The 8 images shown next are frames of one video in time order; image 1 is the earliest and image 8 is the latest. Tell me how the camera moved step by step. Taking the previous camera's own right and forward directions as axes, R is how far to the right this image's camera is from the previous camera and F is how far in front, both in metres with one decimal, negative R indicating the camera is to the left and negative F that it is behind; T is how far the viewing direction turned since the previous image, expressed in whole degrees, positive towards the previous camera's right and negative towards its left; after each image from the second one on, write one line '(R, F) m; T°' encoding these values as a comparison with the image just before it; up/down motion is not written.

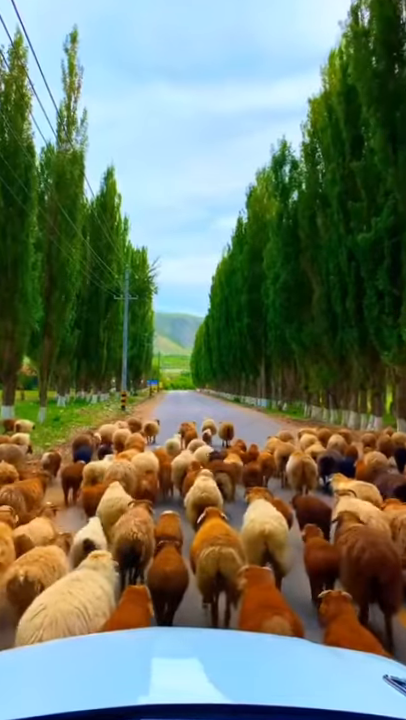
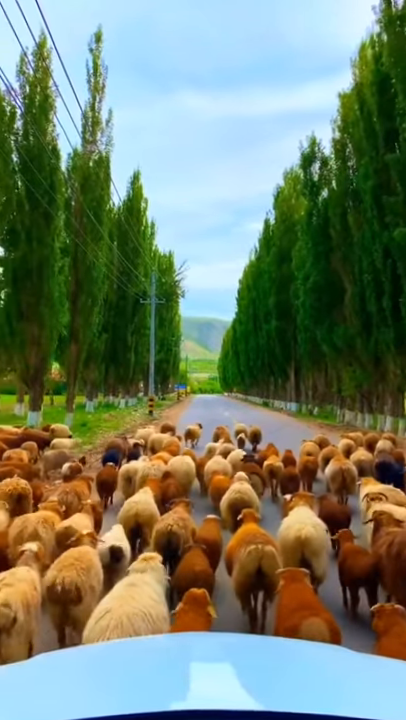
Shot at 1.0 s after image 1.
(0.0, +0.4) m; -3°
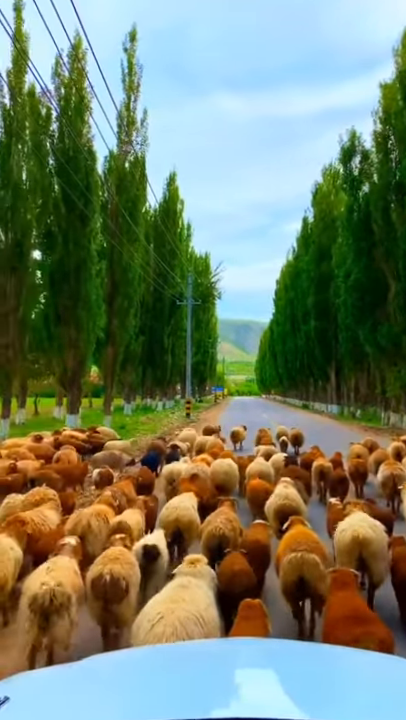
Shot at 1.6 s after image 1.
(0.0, +0.3) m; -3°
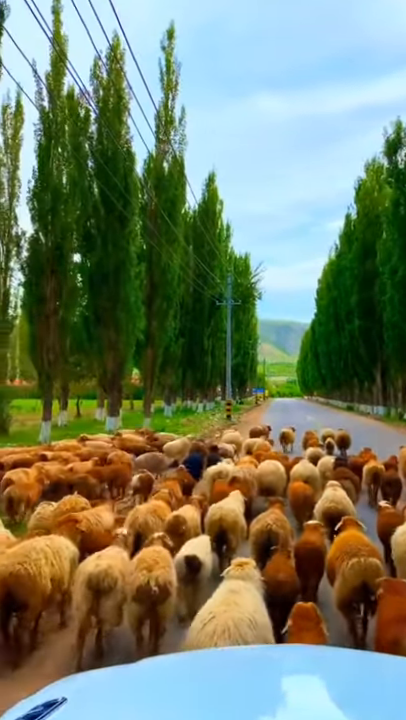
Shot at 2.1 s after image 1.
(0.0, +0.3) m; -4°
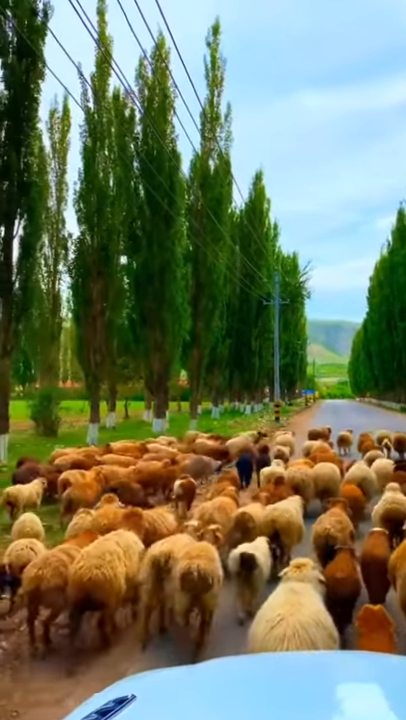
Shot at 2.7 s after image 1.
(0.0, +0.3) m; -4°
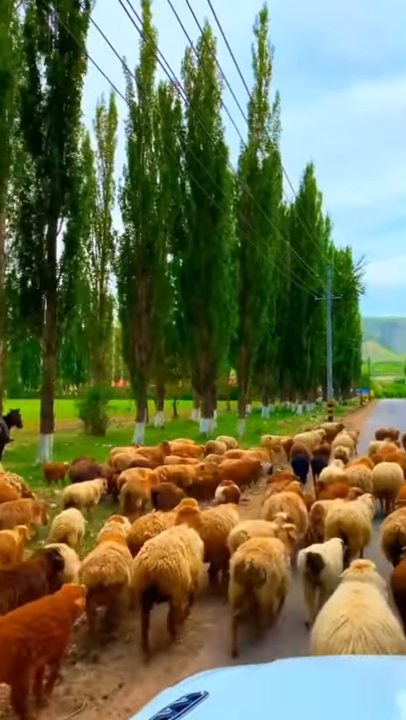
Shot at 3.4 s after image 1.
(+0.1, +0.4) m; -5°
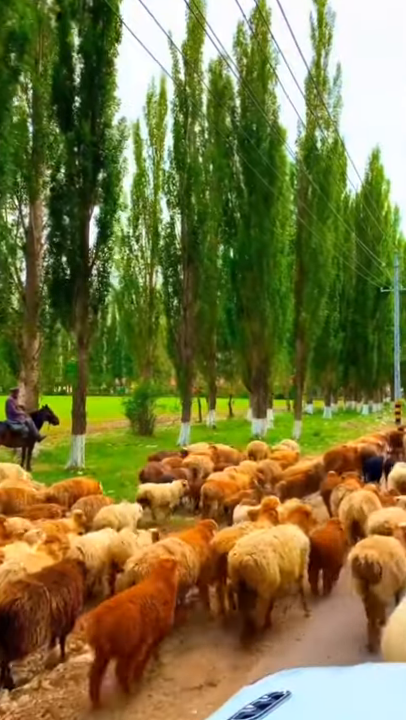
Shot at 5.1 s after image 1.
(+0.3, +1.1) m; -6°
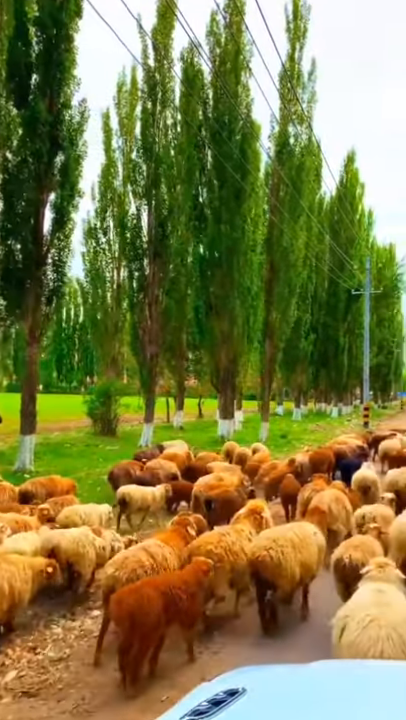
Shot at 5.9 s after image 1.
(+0.2, +0.5) m; +2°
